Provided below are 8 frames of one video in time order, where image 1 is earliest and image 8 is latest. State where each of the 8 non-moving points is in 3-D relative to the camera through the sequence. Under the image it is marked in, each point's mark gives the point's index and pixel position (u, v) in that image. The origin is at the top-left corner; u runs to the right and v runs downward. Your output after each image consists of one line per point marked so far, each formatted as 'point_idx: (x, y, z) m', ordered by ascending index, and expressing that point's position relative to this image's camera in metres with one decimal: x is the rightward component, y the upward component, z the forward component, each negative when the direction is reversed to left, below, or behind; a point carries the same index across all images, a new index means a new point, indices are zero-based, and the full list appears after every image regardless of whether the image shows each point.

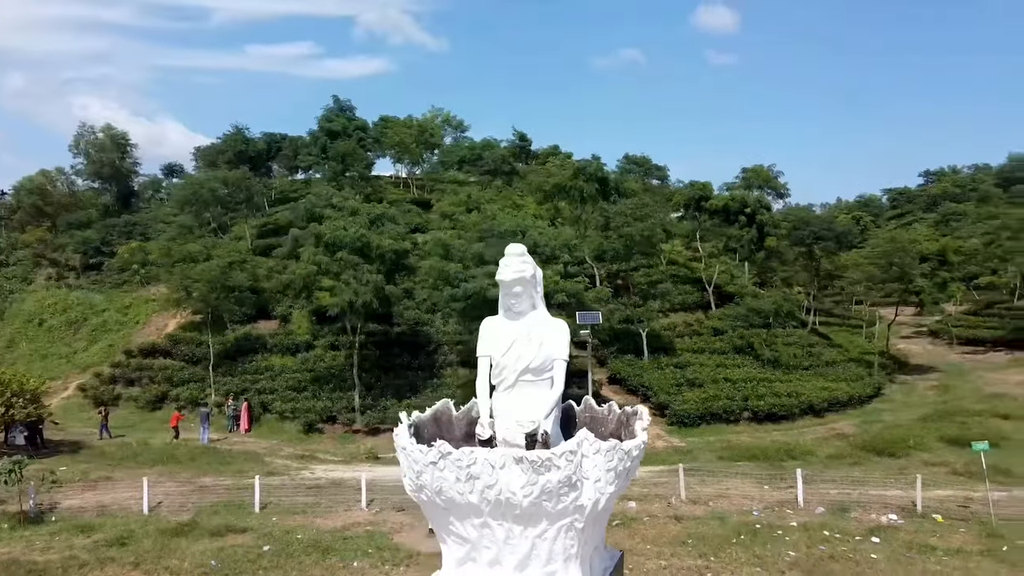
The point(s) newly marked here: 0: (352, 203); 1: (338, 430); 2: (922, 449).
0: (-3.9, +2.0, +19.1) m
1: (-4.0, -3.3, +18.2) m
2: (+8.0, -3.1, +15.3) m
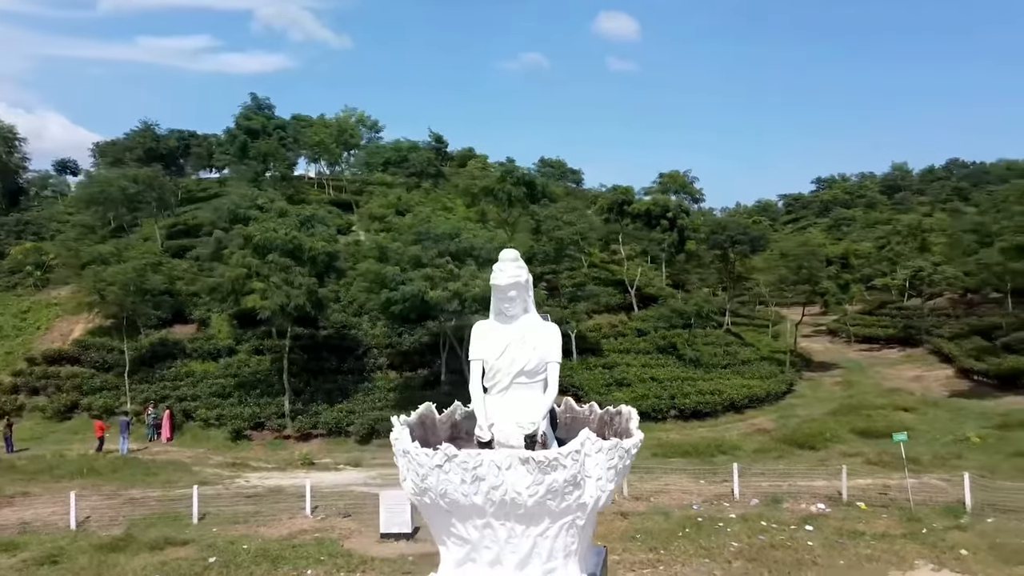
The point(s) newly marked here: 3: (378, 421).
0: (-5.5, +2.0, +18.6) m
1: (-5.5, -3.3, +17.8) m
2: (+6.7, -3.2, +16.3) m
3: (-3.0, -2.9, +17.4) m
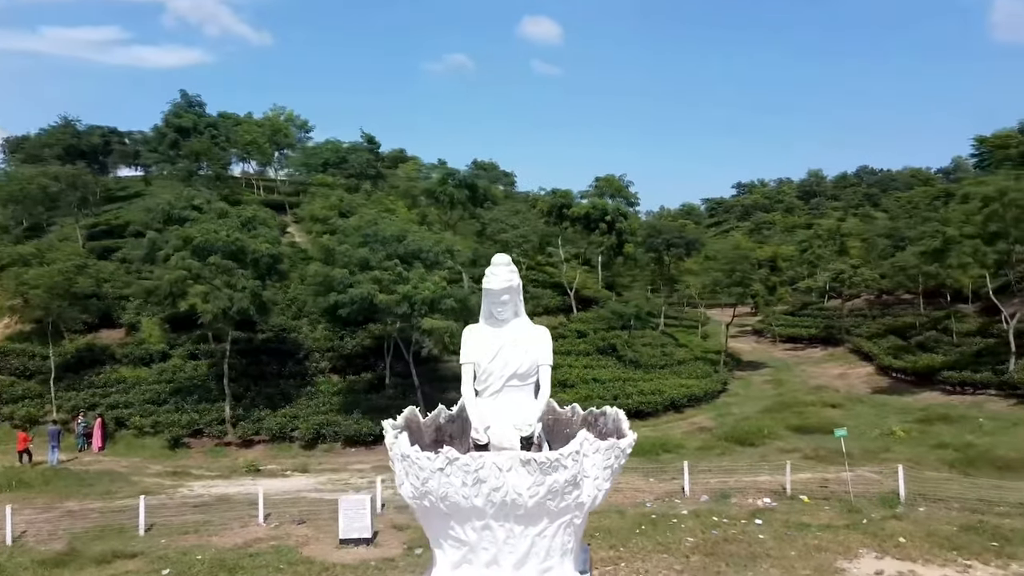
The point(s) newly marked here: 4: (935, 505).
0: (-6.8, +1.9, +18.2) m
1: (-6.7, -3.4, +17.3) m
2: (+5.7, -3.2, +16.9) m
3: (-4.1, -3.0, +17.1) m
4: (+6.4, -3.3, +11.9) m
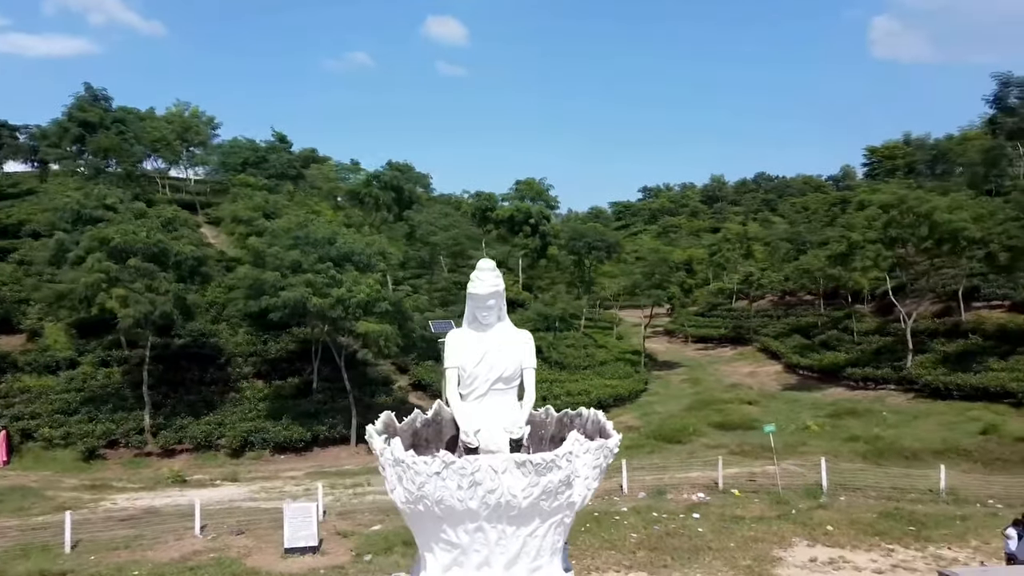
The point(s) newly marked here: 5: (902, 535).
0: (-8.3, +1.8, +17.4) m
1: (-8.1, -3.5, +16.5) m
2: (+4.2, -3.3, +17.5) m
3: (-5.5, -3.0, +16.6) m
4: (+5.5, -3.3, +12.6) m
5: (+5.3, -3.4, +10.7) m
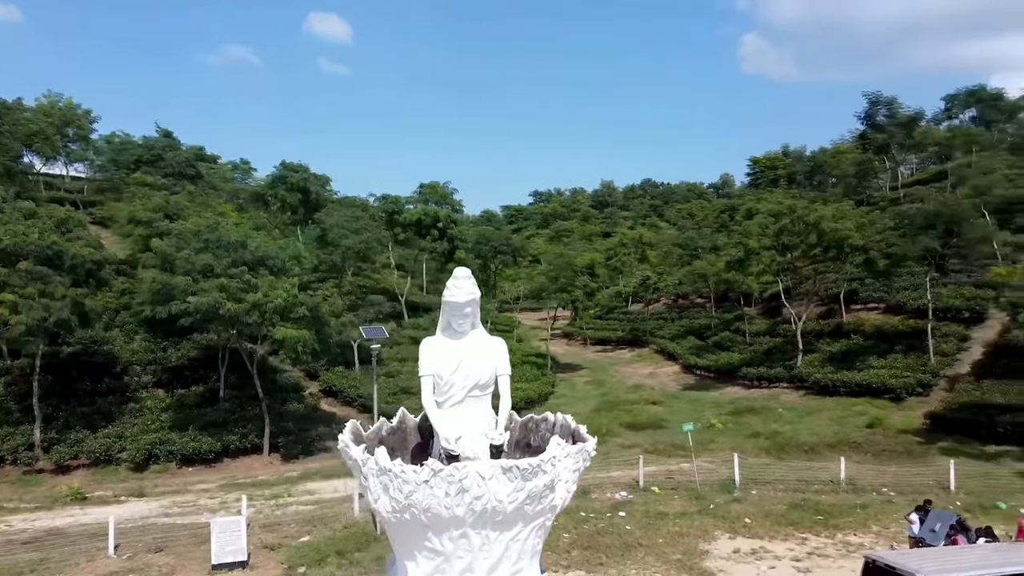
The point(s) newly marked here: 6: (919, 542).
0: (-10.0, +1.7, +16.2) m
1: (-9.7, -3.6, +15.3) m
2: (+2.3, -3.4, +18.1) m
3: (-7.2, -3.1, +15.8) m
4: (+4.3, -3.4, +13.4) m
5: (+4.4, -3.4, +11.4) m
6: (+4.8, -3.0, +9.2) m
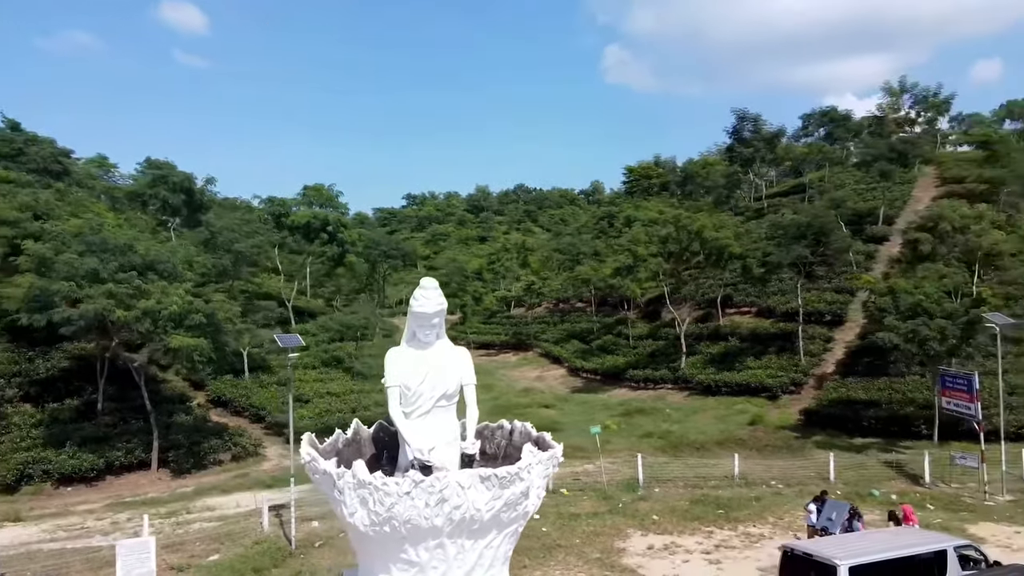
0: (-11.9, +1.6, +14.5) m
1: (-11.4, -3.7, +13.7) m
2: (+0.1, -3.5, +18.3) m
3: (-9.0, -3.3, +14.6) m
4: (+2.7, -3.5, +14.0) m
5: (+3.1, -3.5, +12.1) m
6: (+3.9, -3.1, +10.0) m
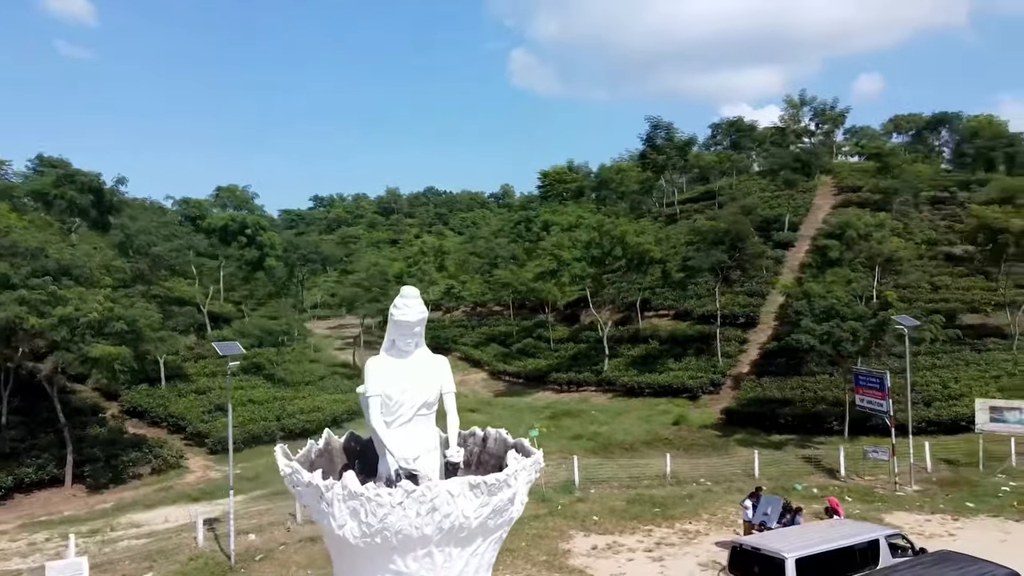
0: (-12.9, +1.5, +13.2) m
1: (-12.4, -3.8, +12.4) m
2: (-1.5, -3.6, +18.3) m
3: (-10.1, -3.4, +13.6) m
4: (+1.6, -3.6, +14.3) m
5: (+2.2, -3.6, +12.5) m
6: (+3.2, -3.1, +10.4) m
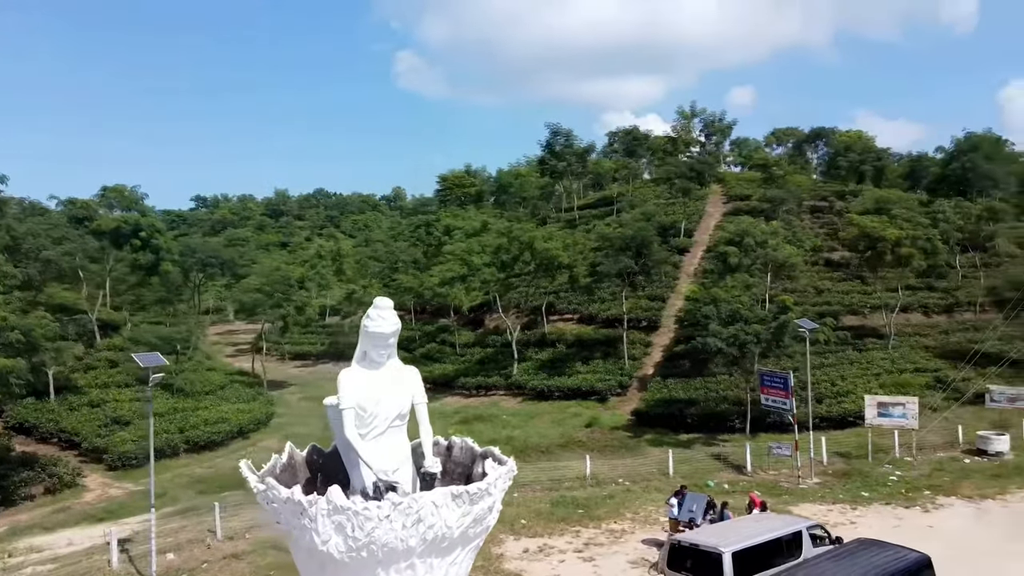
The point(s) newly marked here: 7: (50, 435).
0: (-14.1, +1.4, +11.4) m
1: (-13.4, -3.9, +10.7) m
2: (-3.4, -3.7, +18.0) m
3: (-11.3, -3.5, +12.2) m
4: (+0.2, -3.7, +14.5) m
5: (+1.1, -3.7, +12.7) m
6: (+2.3, -3.2, +10.9) m
7: (-10.2, -3.2, +17.3) m
